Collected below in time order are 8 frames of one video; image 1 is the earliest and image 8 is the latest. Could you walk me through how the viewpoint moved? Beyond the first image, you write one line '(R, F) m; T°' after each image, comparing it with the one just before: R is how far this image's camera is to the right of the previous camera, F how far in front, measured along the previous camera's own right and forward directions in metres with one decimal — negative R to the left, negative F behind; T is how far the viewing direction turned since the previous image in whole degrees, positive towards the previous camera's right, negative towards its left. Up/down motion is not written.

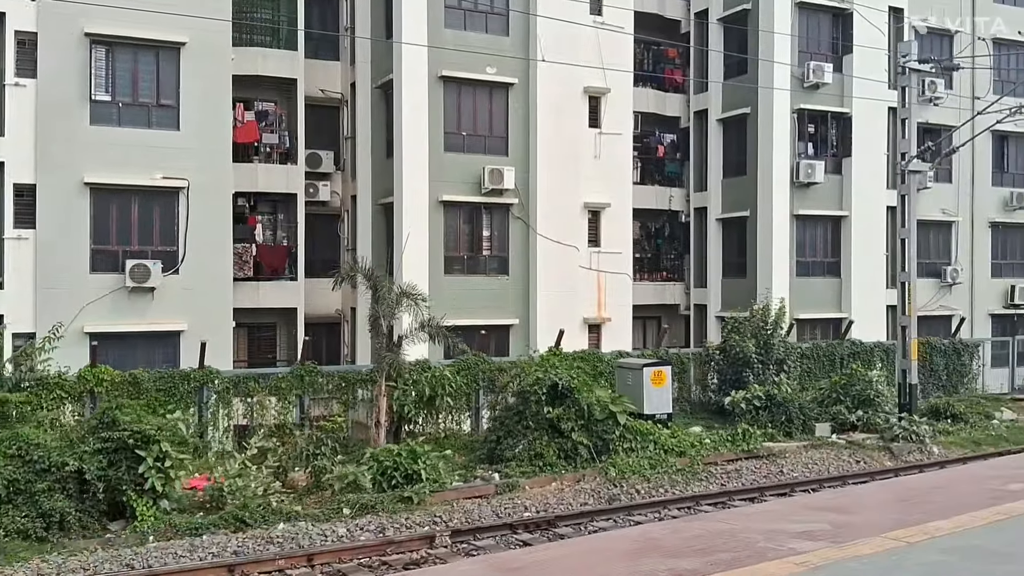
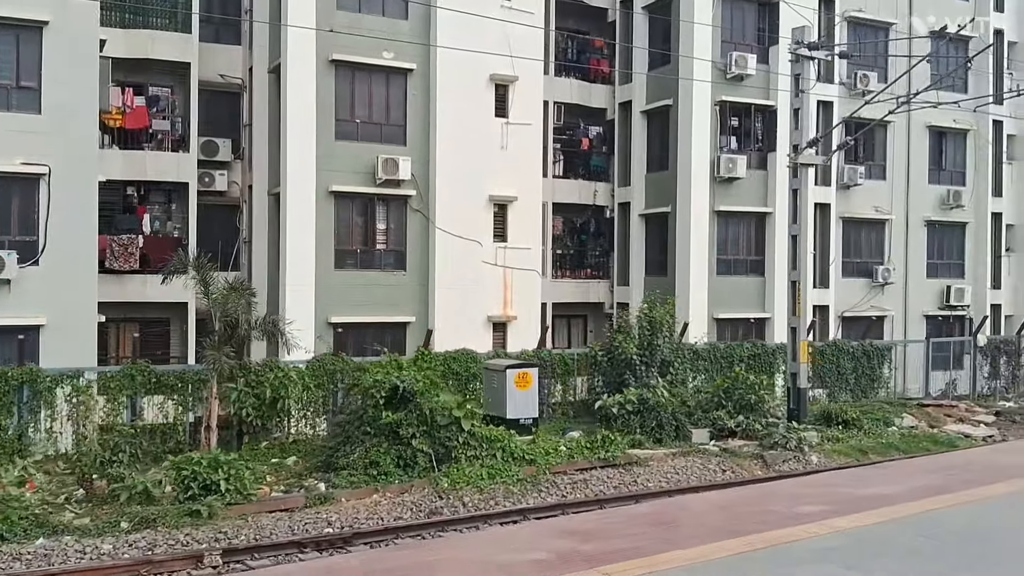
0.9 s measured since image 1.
(+1.8, +0.9) m; 0°
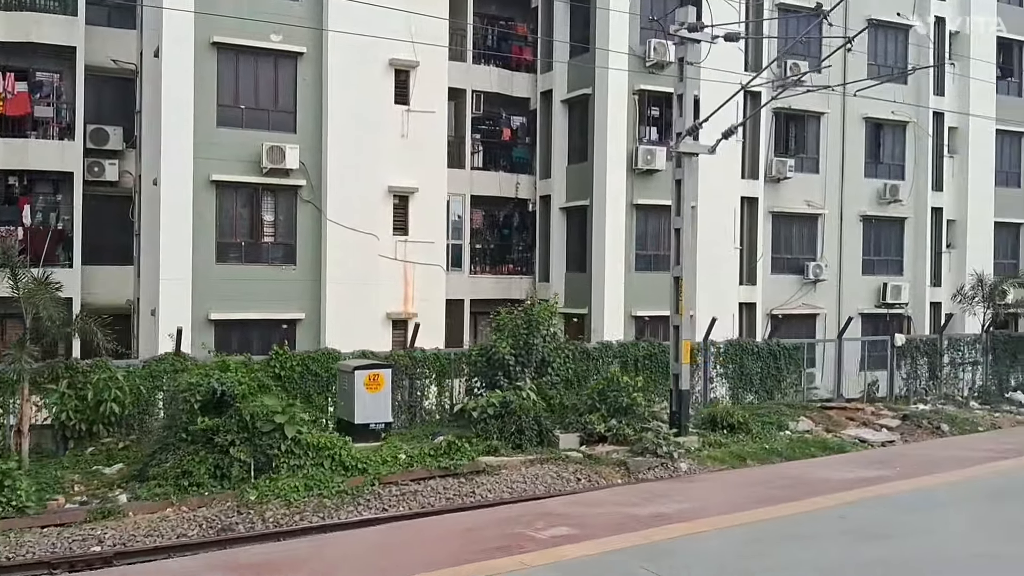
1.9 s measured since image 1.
(+1.8, +0.9) m; 0°
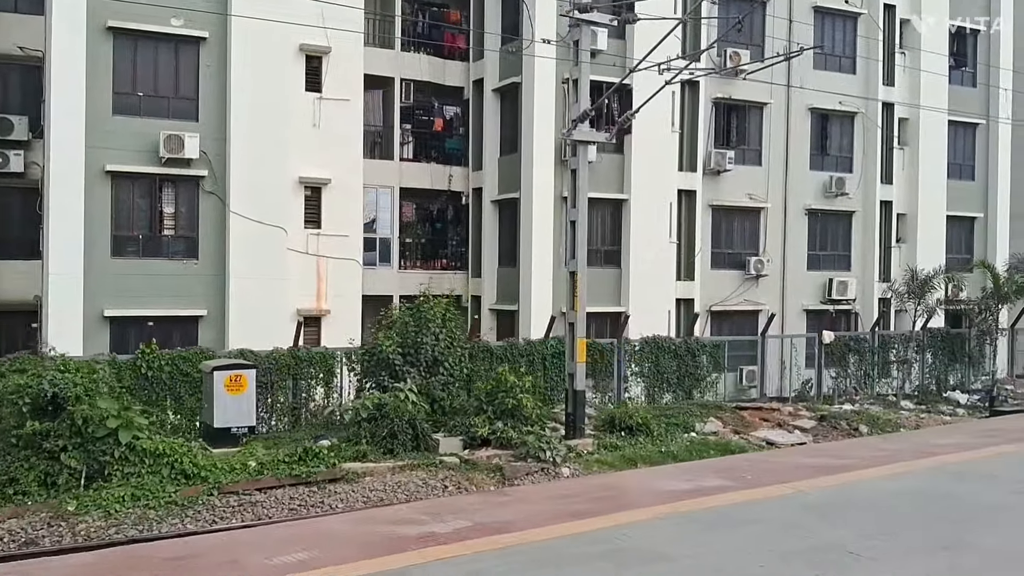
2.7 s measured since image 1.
(+1.5, +0.7) m; 0°
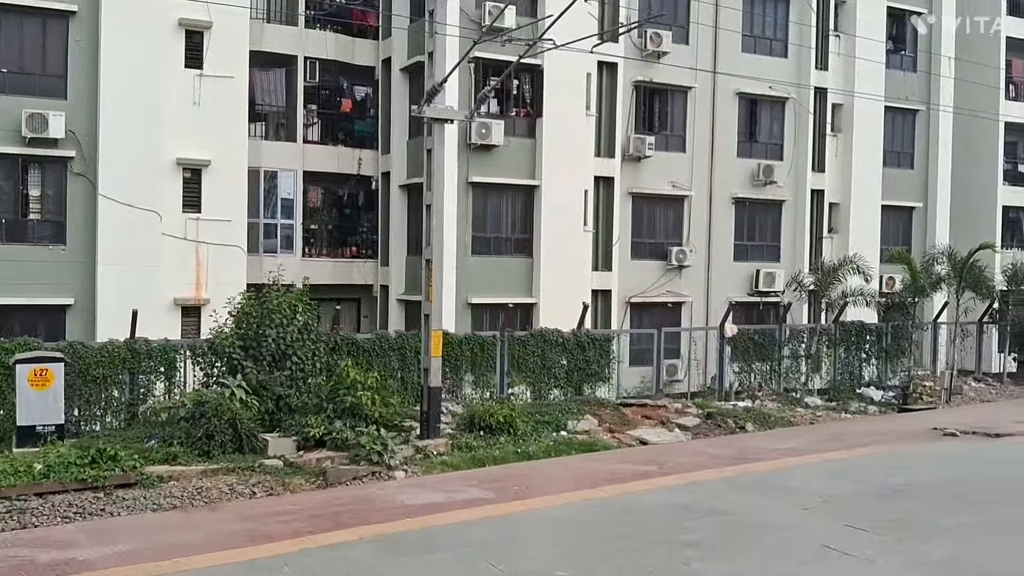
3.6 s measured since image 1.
(+1.7, +0.9) m; 0°
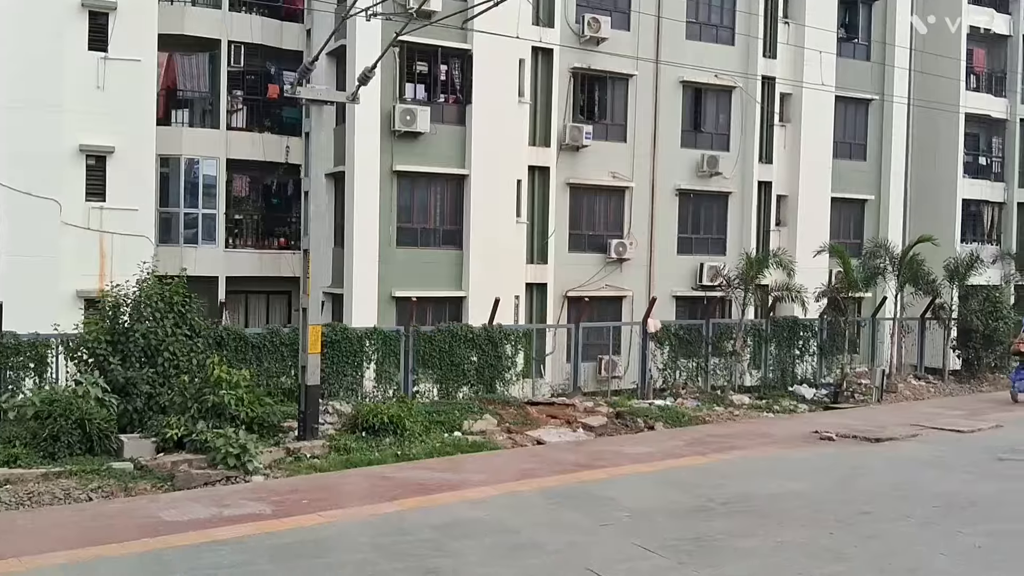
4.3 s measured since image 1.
(+1.3, +0.6) m; 0°
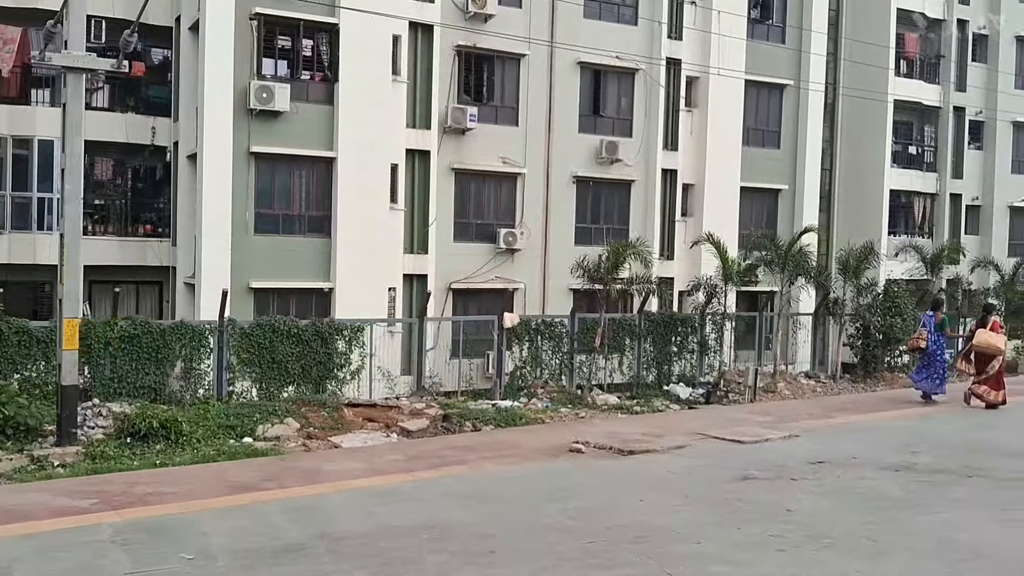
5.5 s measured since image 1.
(+2.2, +1.1) m; 0°
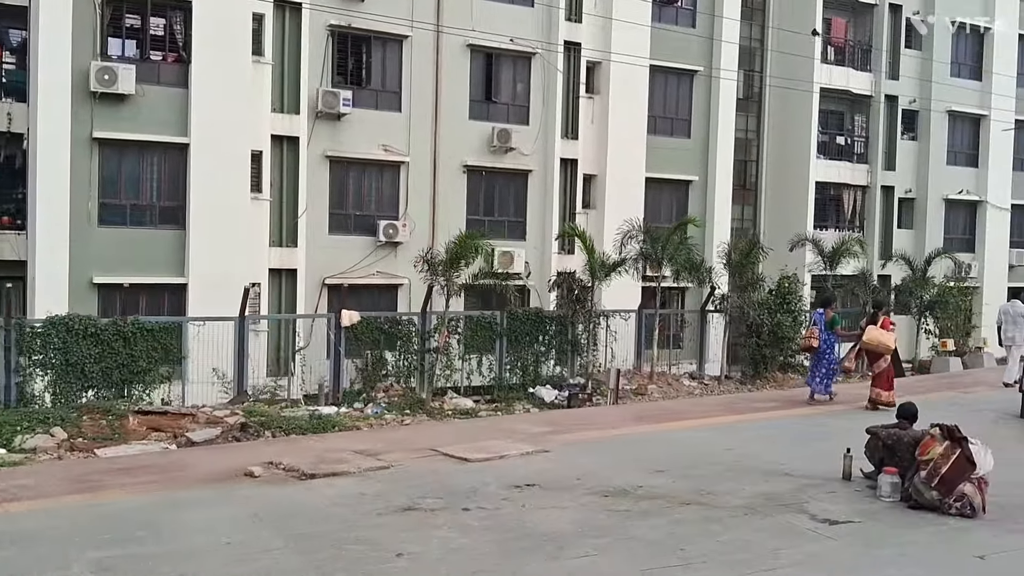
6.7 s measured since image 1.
(+2.1, +1.1) m; 0°
